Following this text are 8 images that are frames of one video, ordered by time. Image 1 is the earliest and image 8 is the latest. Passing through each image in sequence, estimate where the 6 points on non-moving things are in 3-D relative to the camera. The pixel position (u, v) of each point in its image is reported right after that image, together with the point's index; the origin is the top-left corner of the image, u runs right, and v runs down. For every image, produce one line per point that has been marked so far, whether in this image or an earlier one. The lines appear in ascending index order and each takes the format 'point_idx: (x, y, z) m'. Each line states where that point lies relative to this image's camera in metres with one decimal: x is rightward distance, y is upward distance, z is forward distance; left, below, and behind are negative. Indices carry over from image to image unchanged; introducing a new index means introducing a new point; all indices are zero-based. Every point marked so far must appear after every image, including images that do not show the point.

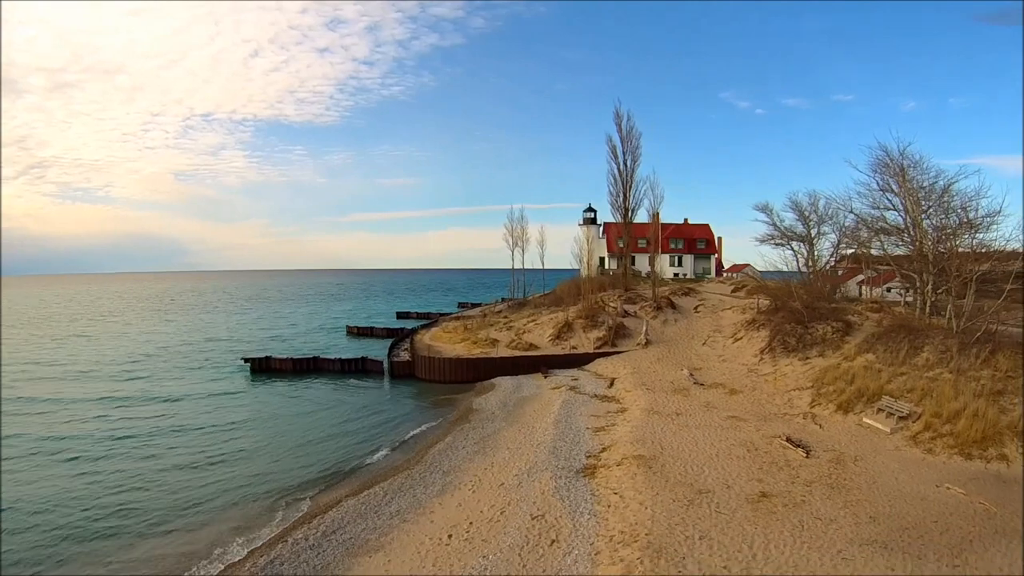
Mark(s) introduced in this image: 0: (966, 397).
0: (+10.8, -2.6, +12.8) m
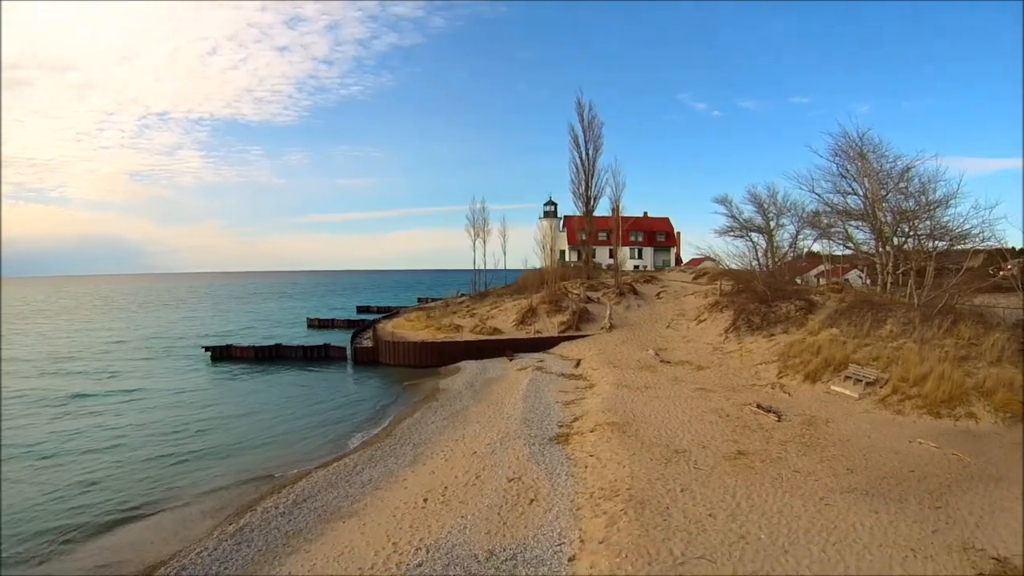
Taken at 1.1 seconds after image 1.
0: (+10.1, -1.8, +13.0) m
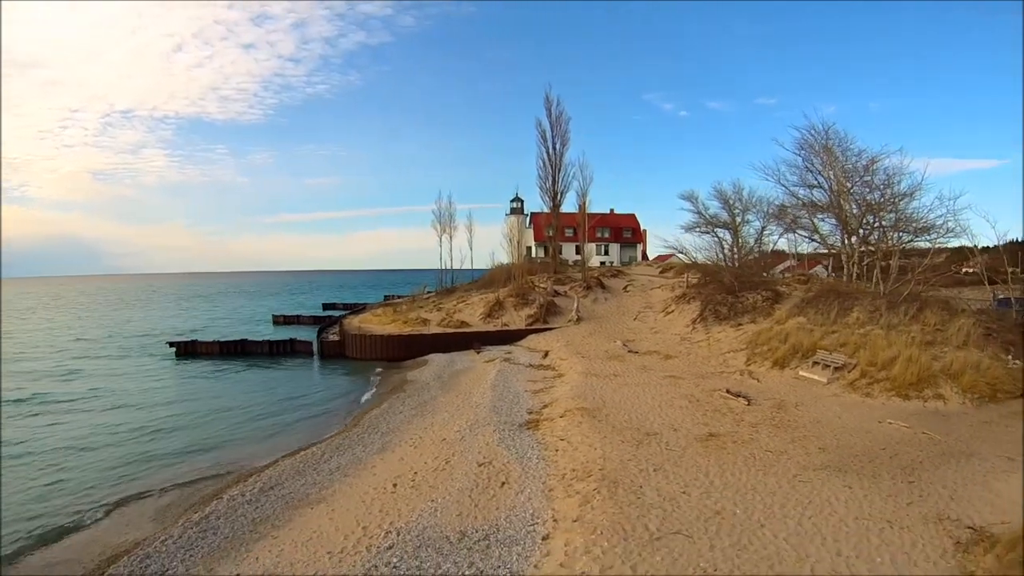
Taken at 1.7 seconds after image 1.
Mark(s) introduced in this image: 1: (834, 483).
0: (+9.3, -1.4, +13.0) m
1: (+4.8, -2.9, +8.1) m
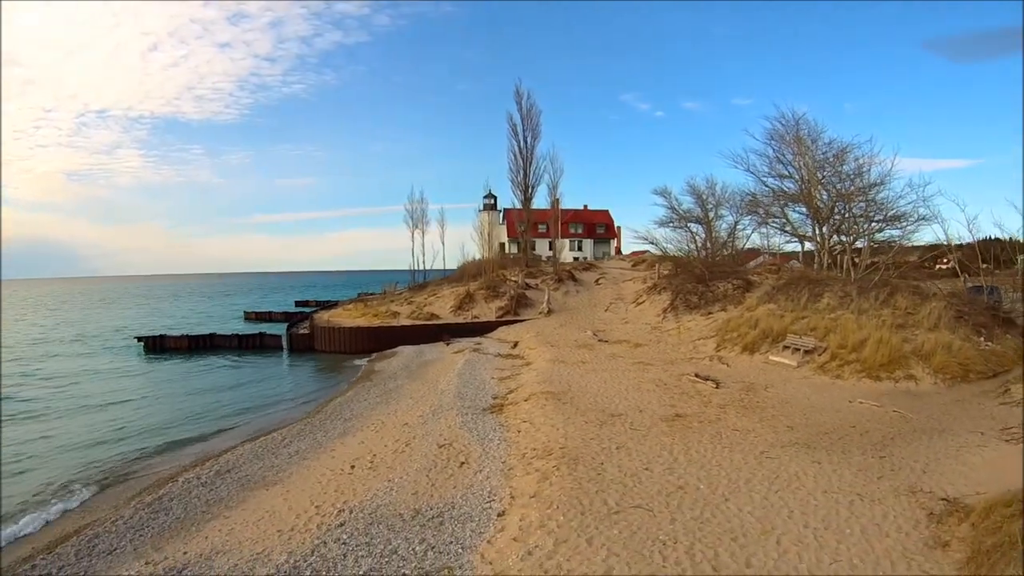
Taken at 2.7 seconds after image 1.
0: (+8.4, -0.9, +12.8) m
1: (+4.0, -2.4, +7.6) m
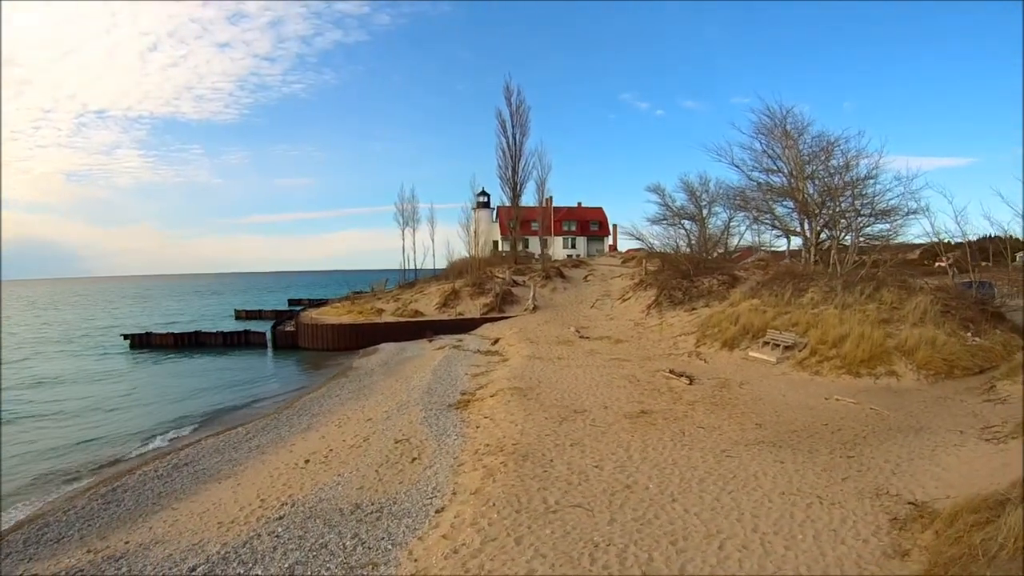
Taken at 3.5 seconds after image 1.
0: (+7.6, -0.8, +12.2) m
1: (+3.3, -2.2, +7.1) m
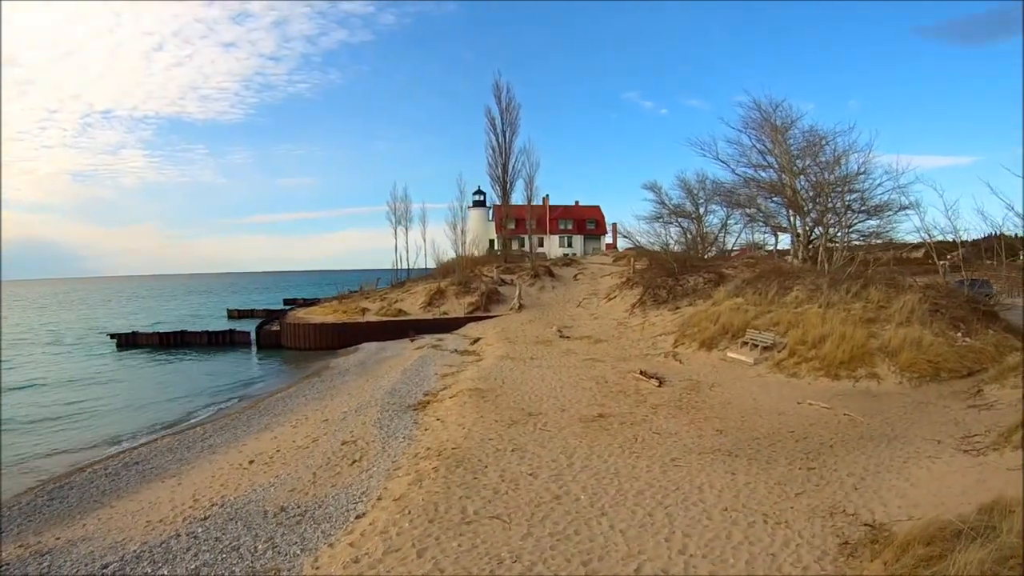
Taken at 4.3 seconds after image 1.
0: (+6.8, -0.7, +11.5) m
1: (+2.4, -2.1, +6.4) m
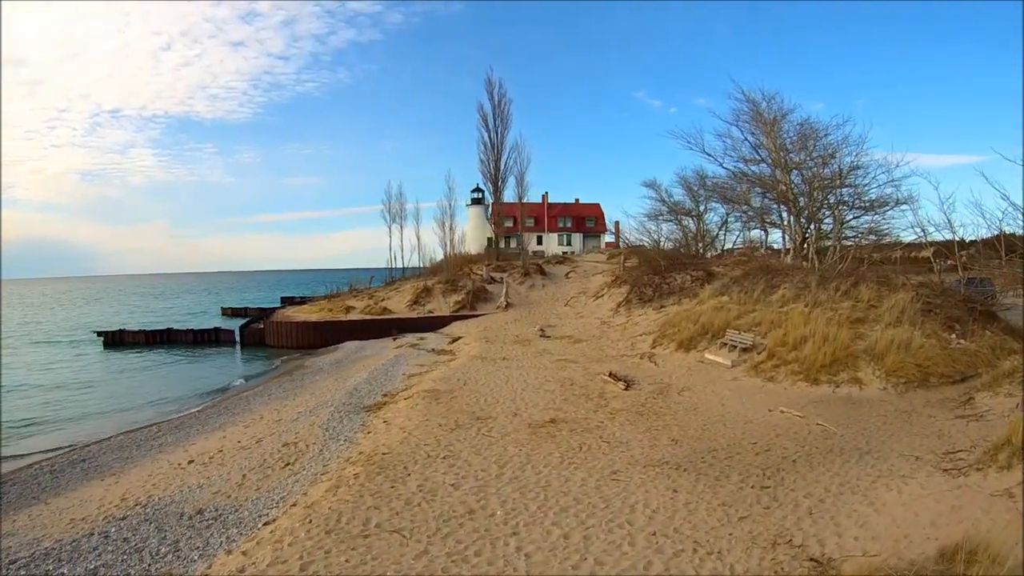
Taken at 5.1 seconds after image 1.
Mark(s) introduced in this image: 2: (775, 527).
0: (+6.0, -0.7, +10.6) m
1: (+1.5, -2.1, +5.6) m
2: (+2.3, -2.1, +4.7) m
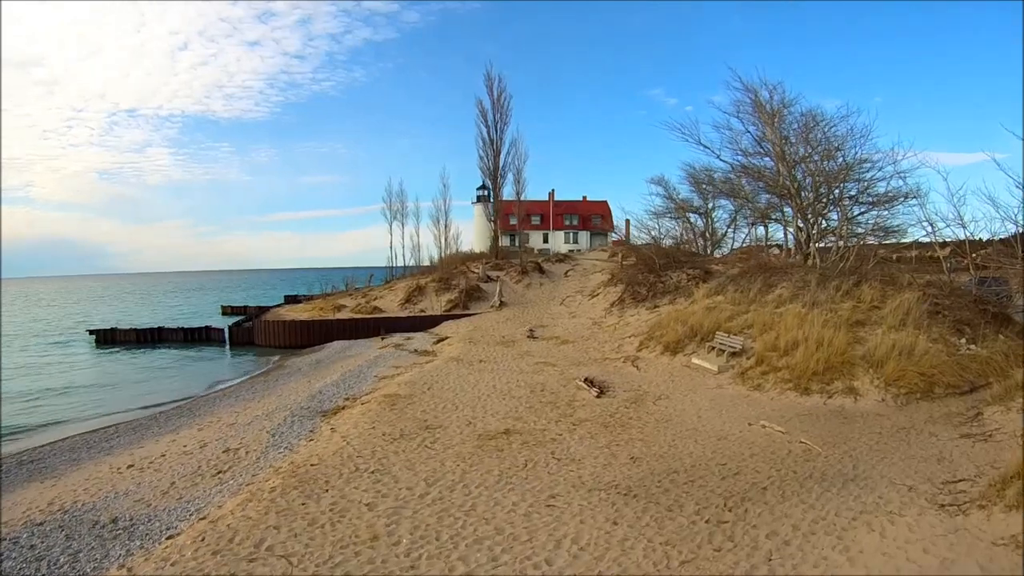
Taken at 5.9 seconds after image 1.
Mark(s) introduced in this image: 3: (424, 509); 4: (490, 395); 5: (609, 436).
0: (+5.4, -0.6, +9.7) m
1: (+0.7, -2.0, +4.8) m
2: (+1.5, -2.0, +3.8) m
3: (-0.8, -2.1, +5.0) m
4: (-0.4, -1.9, +9.7) m
5: (+1.3, -1.9, +7.1) m
